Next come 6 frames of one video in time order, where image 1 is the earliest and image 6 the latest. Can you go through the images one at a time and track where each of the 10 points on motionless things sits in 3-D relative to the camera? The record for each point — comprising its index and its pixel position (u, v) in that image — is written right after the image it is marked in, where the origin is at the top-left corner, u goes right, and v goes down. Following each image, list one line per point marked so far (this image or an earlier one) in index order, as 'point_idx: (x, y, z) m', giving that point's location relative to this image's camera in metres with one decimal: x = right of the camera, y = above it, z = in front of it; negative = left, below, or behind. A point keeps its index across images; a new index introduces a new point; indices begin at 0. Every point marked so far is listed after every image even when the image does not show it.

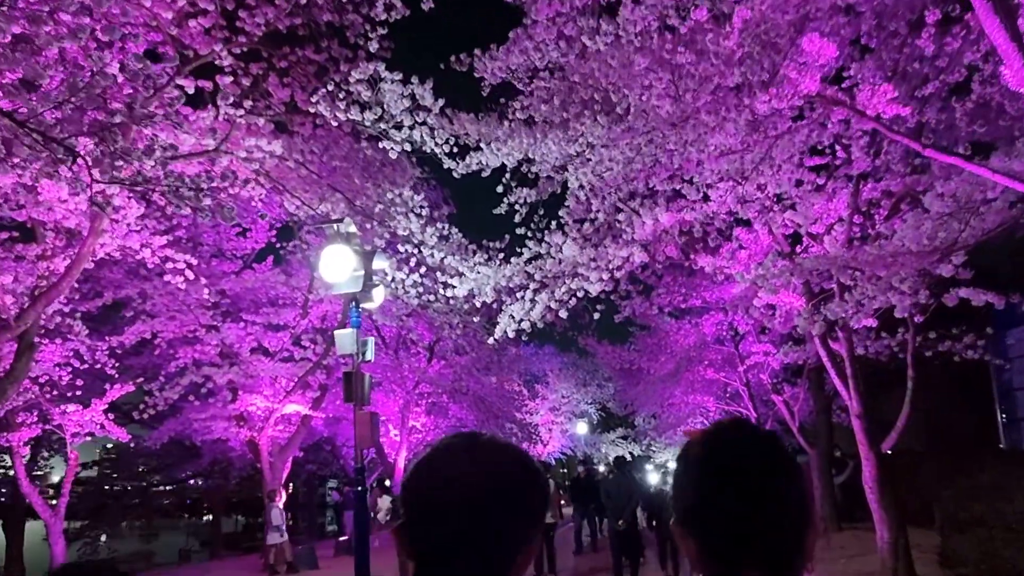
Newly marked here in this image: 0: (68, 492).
0: (-10.2, -4.7, +19.3) m
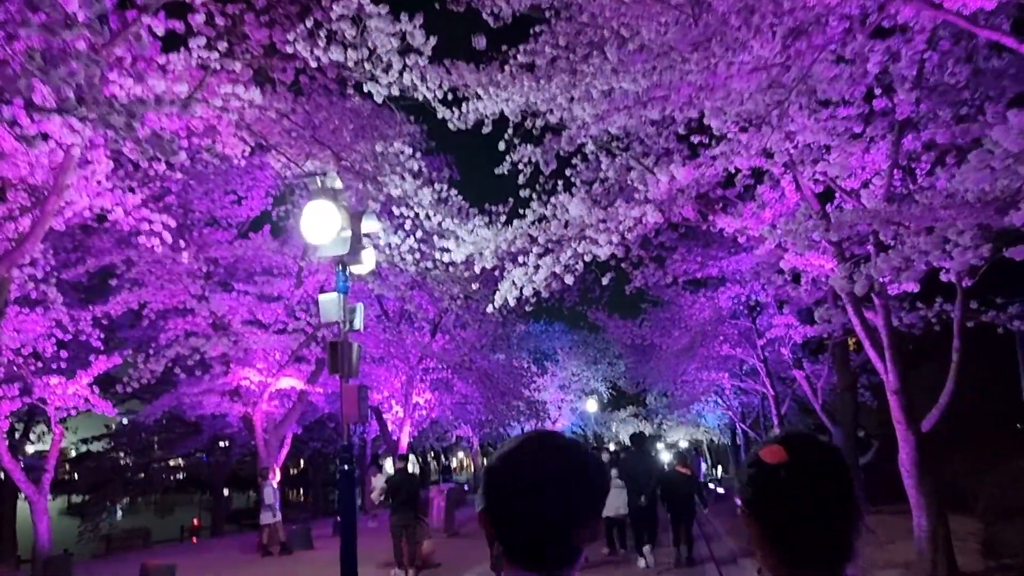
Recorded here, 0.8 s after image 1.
0: (-10.1, -3.9, +18.4) m
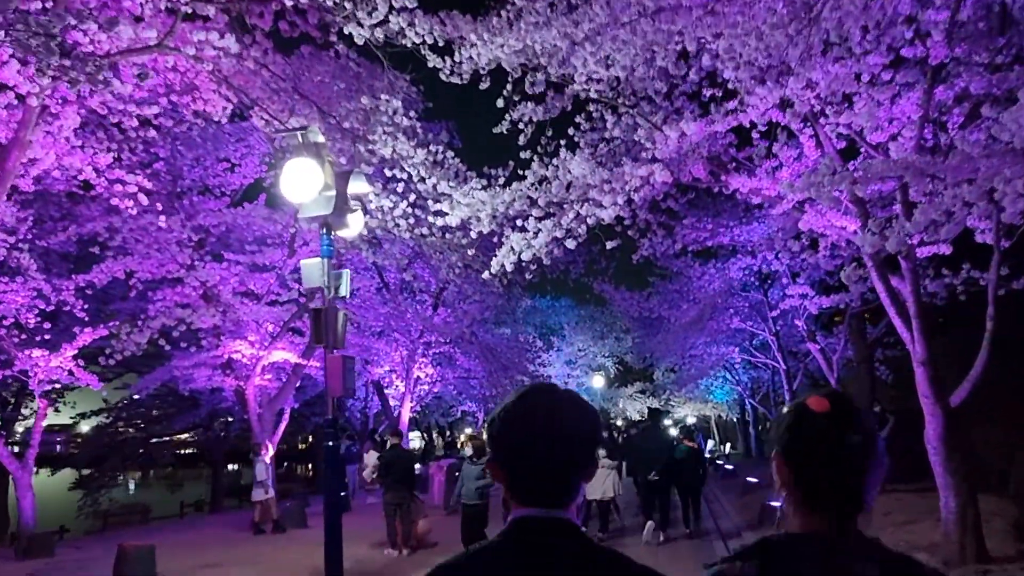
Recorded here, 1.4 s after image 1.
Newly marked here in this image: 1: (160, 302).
0: (-10.1, -3.3, +17.8) m
1: (-7.8, -0.3, +18.8) m
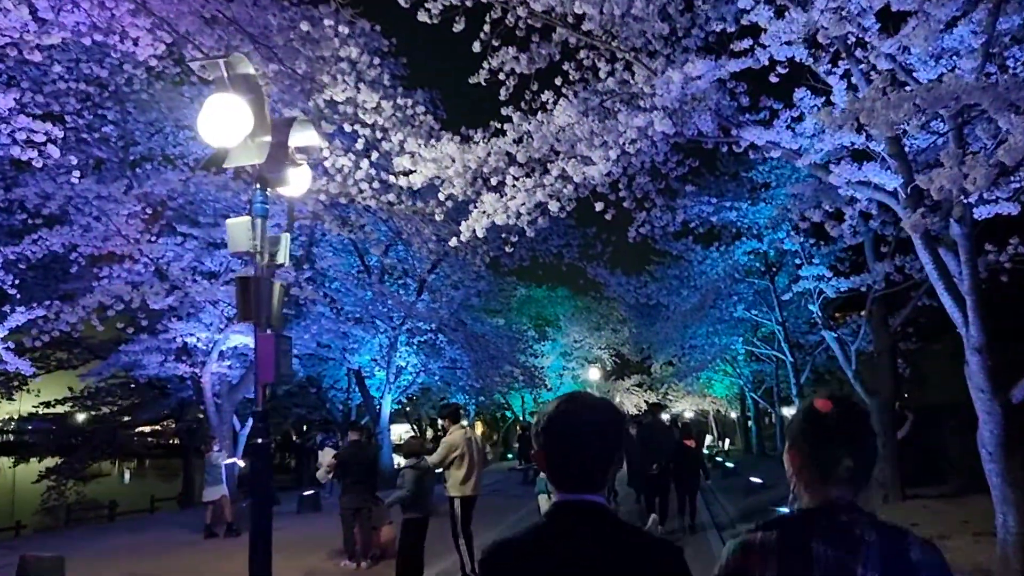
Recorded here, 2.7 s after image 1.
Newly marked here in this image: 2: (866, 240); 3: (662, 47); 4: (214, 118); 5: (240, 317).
0: (-10.4, -2.8, +16.0) m
1: (-8.2, +0.2, +17.0) m
2: (+5.7, +0.8, +13.5) m
3: (+1.9, +3.1, +10.8) m
4: (-3.0, +1.7, +8.6) m
5: (-2.9, -0.3, +8.8) m
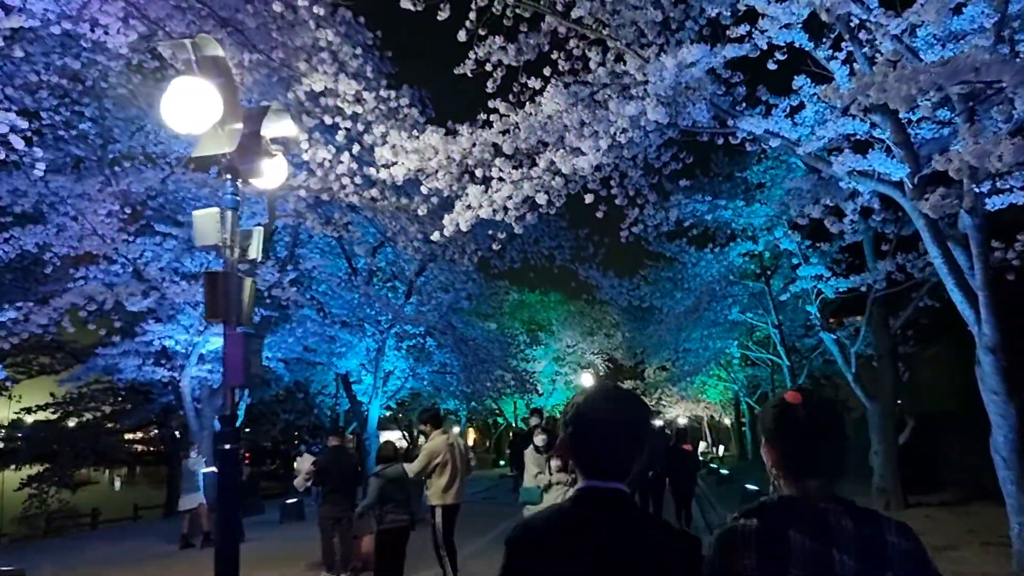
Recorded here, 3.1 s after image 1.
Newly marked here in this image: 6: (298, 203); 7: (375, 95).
0: (-10.6, -2.8, +15.4) m
1: (-8.4, +0.2, +16.4) m
2: (+5.5, +0.8, +13.1) m
3: (+1.7, +3.1, +10.3) m
4: (-3.2, +1.8, +8.1) m
5: (-3.0, -0.2, +8.3) m
6: (-3.6, +1.4, +14.0) m
7: (-2.0, +2.8, +12.1) m
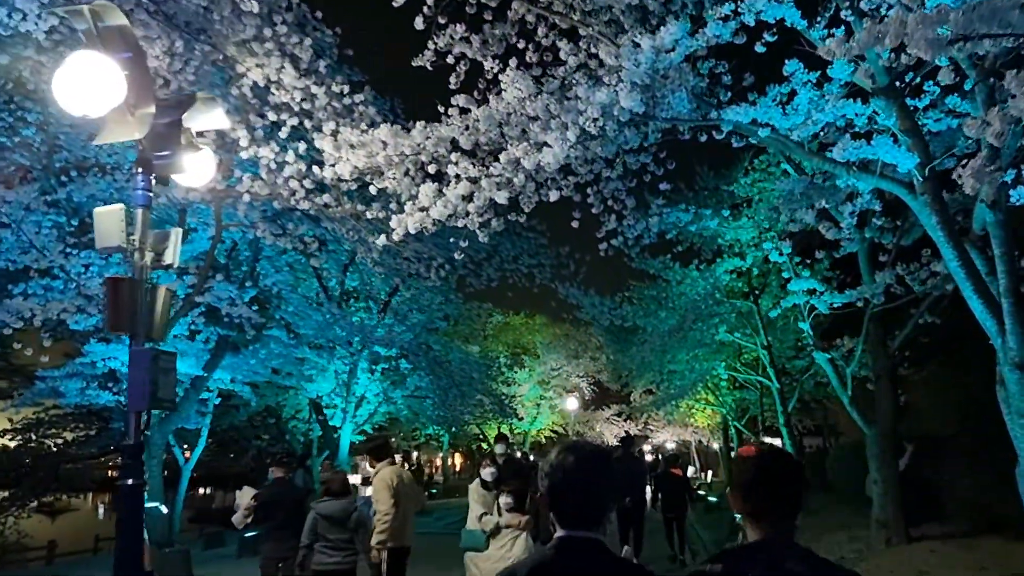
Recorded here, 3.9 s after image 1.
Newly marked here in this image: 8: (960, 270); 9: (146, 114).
0: (-11.1, -3.1, +14.1) m
1: (-8.9, -0.2, +15.2) m
2: (+5.0, +0.6, +12.1) m
3: (+1.3, +3.0, +9.4) m
4: (-3.6, +1.7, +7.0) m
5: (-3.4, -0.3, +7.2) m
6: (-4.1, +1.2, +12.9) m
7: (-2.4, +2.6, +11.0) m
8: (+3.7, +0.2, +7.0) m
9: (-3.2, +1.5, +7.4) m
